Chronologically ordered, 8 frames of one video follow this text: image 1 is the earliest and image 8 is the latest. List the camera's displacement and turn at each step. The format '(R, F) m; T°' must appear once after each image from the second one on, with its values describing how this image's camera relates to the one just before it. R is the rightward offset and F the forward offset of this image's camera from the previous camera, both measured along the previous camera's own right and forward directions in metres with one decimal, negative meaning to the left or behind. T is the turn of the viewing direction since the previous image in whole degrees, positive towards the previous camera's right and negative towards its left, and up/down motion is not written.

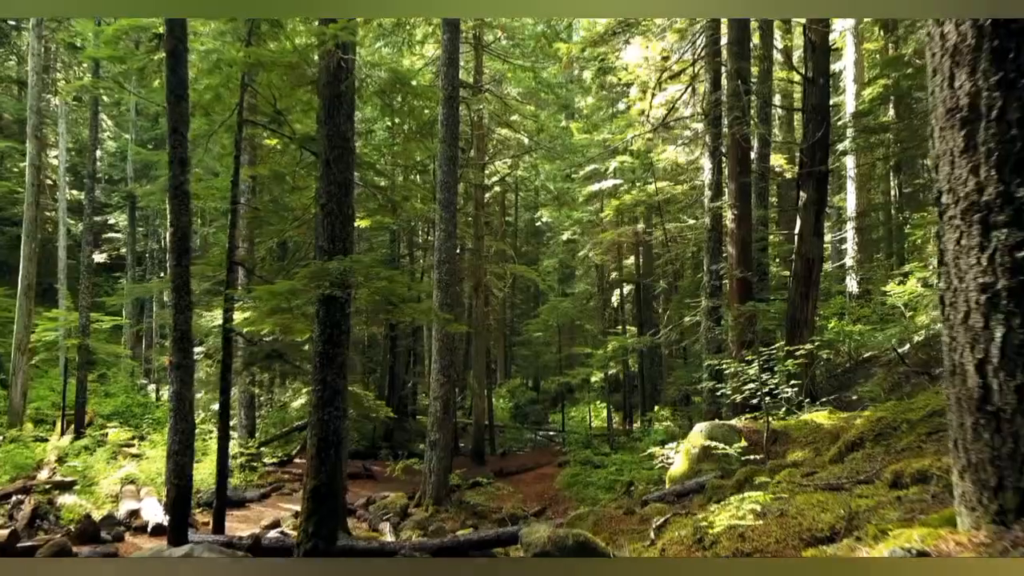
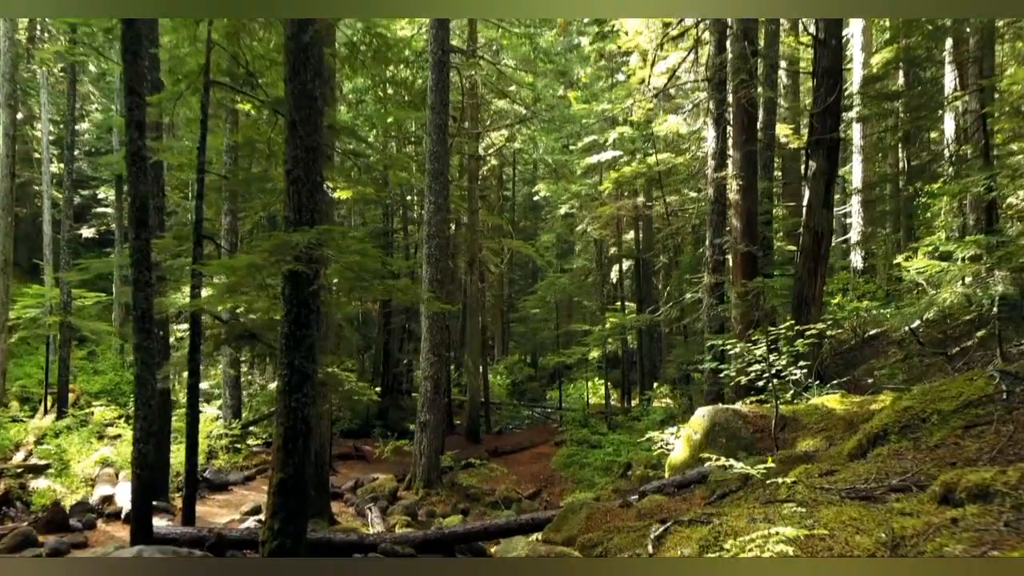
(0.0, +0.3) m; 0°
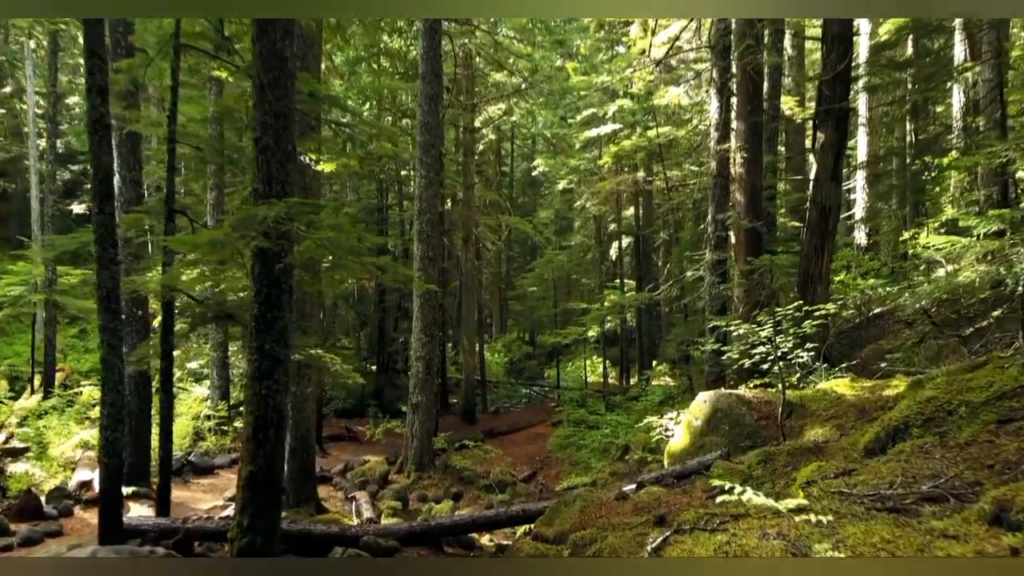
(0.0, +0.2) m; 0°
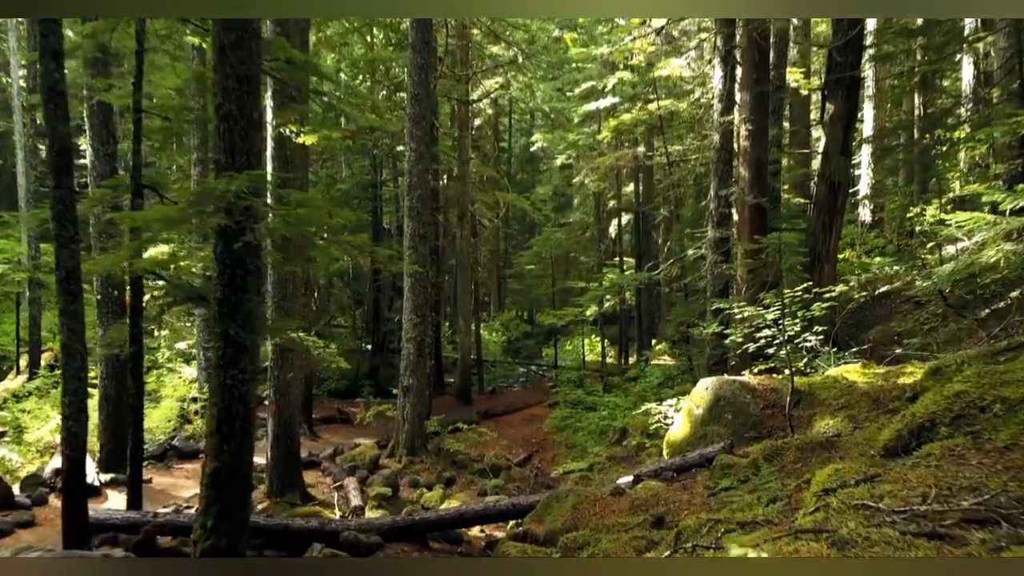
(0.0, +0.2) m; 0°
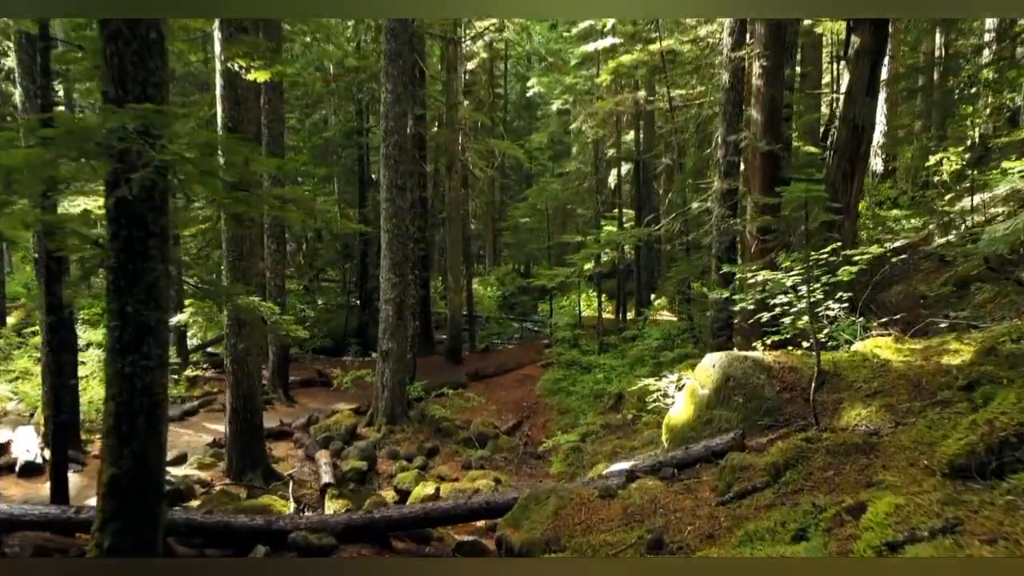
(+0.1, +0.4) m; 0°
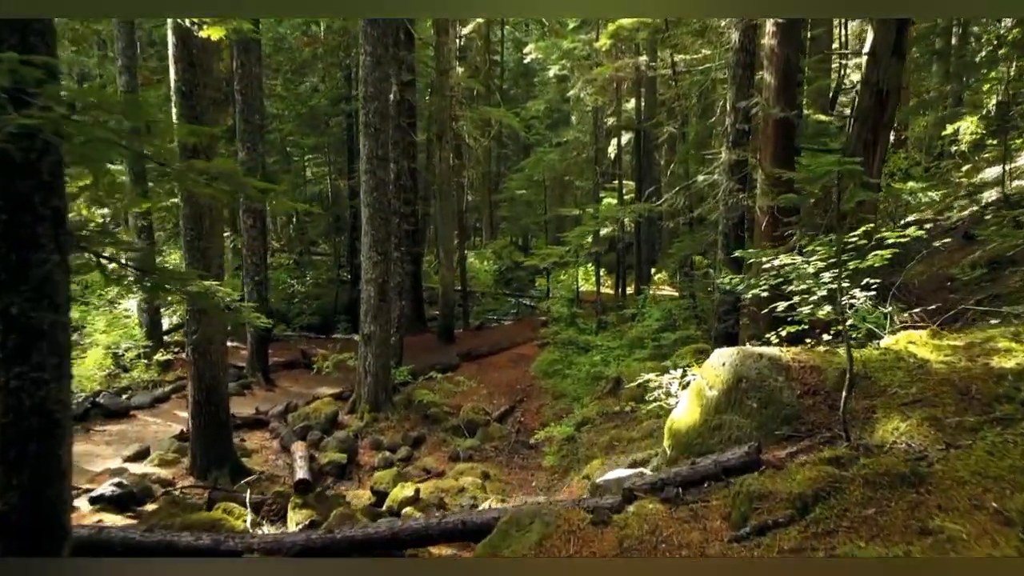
(+0.1, +0.3) m; 0°
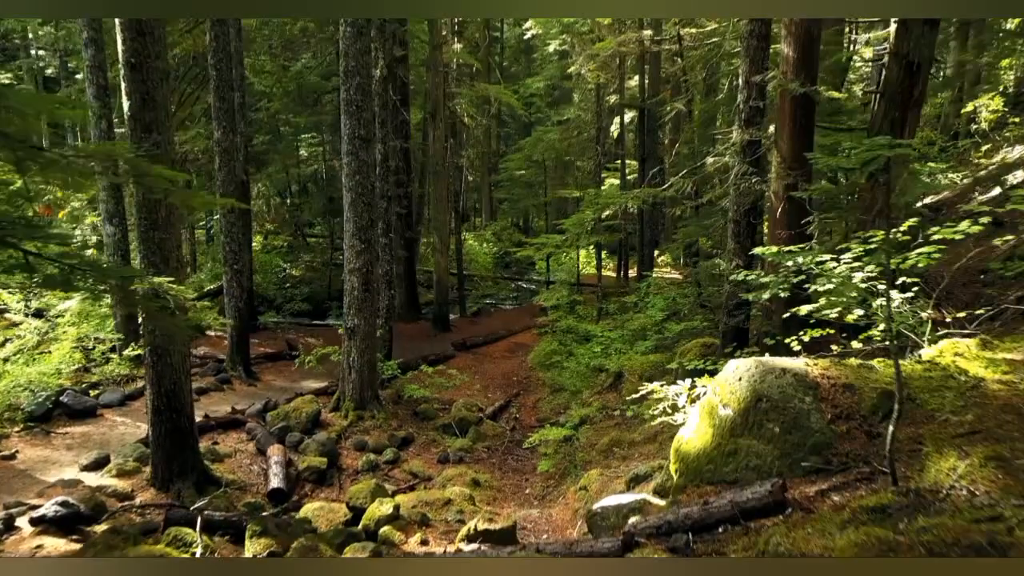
(+0.1, +0.3) m; 0°
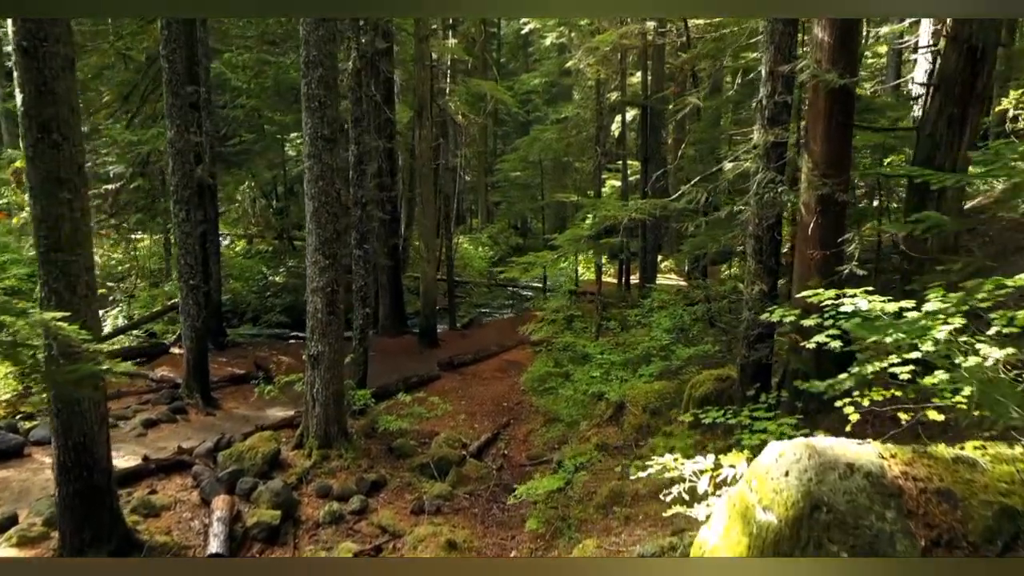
(+0.1, +0.5) m; 0°
